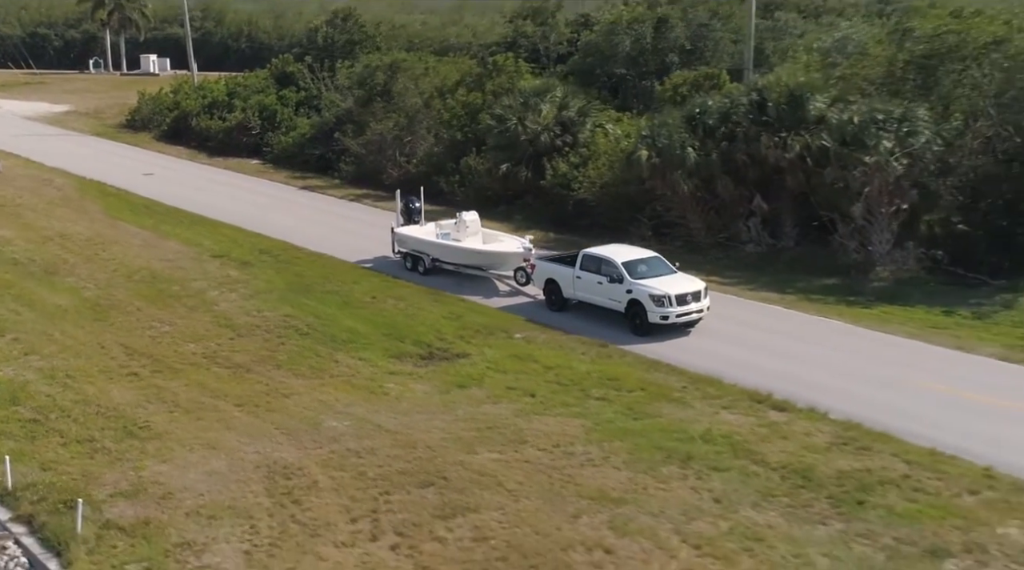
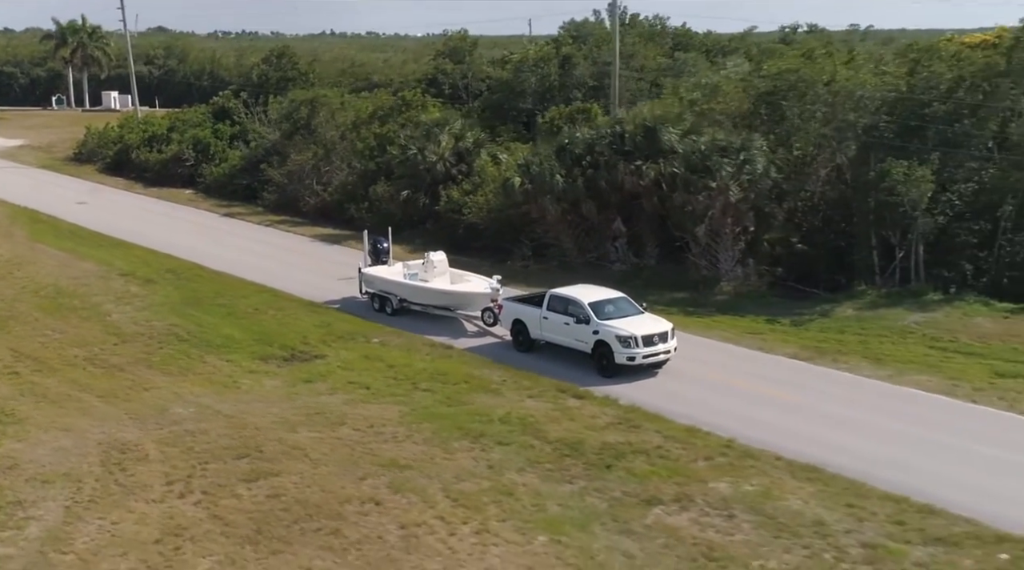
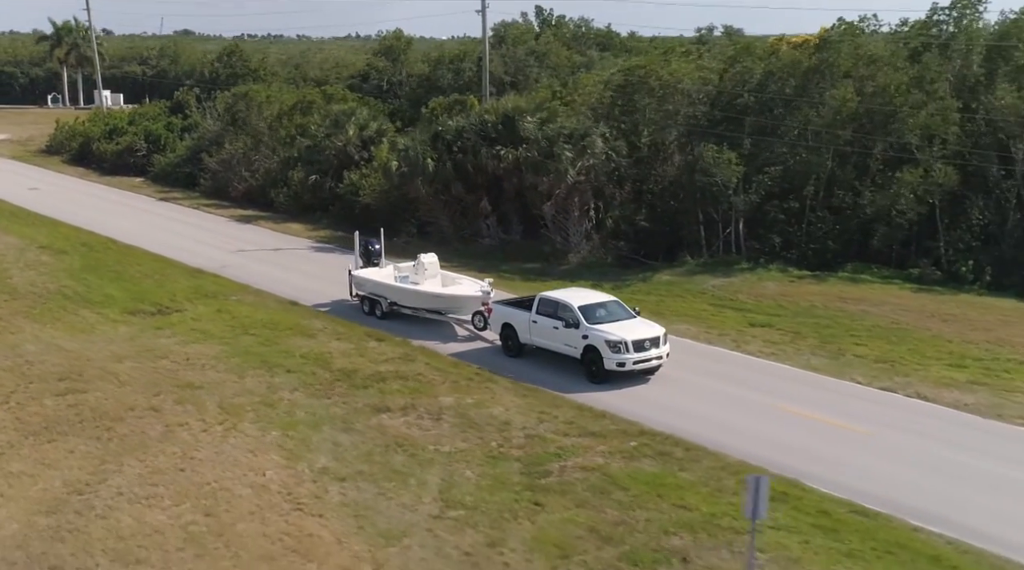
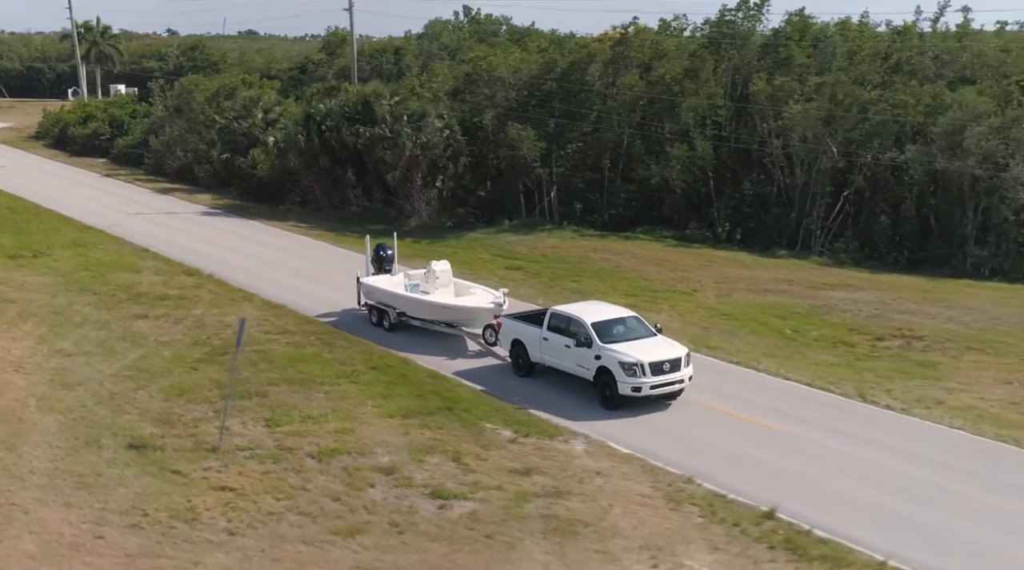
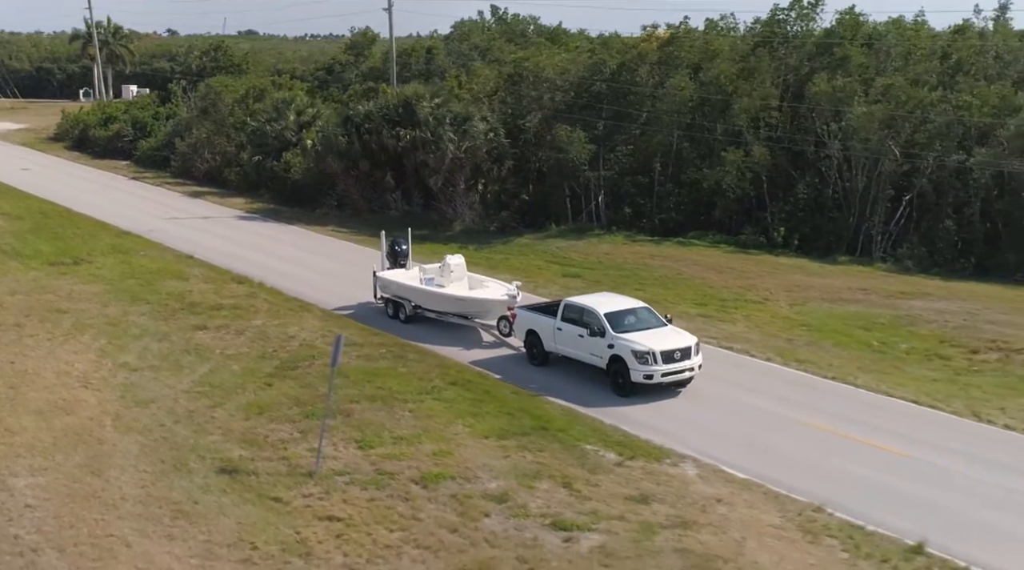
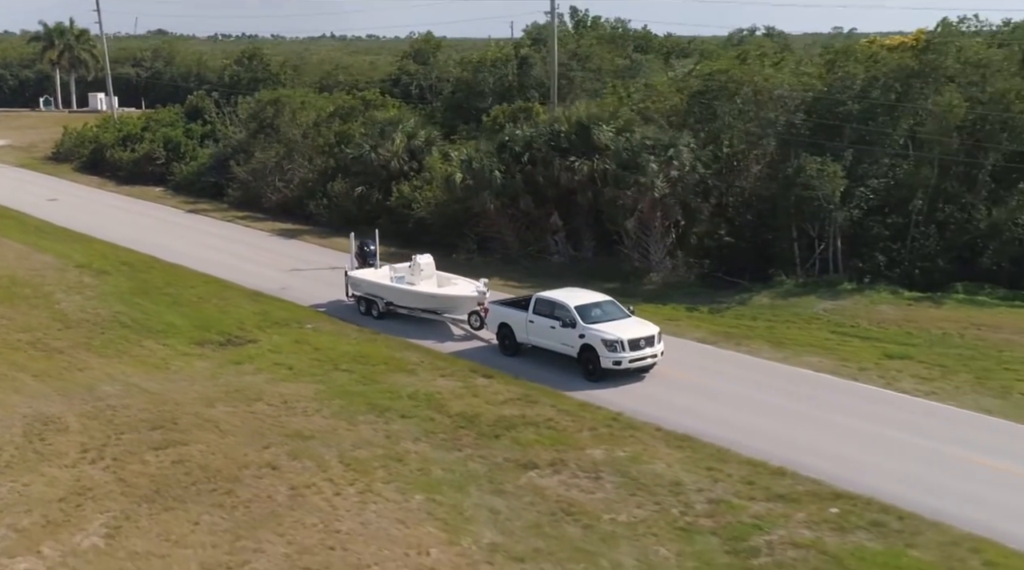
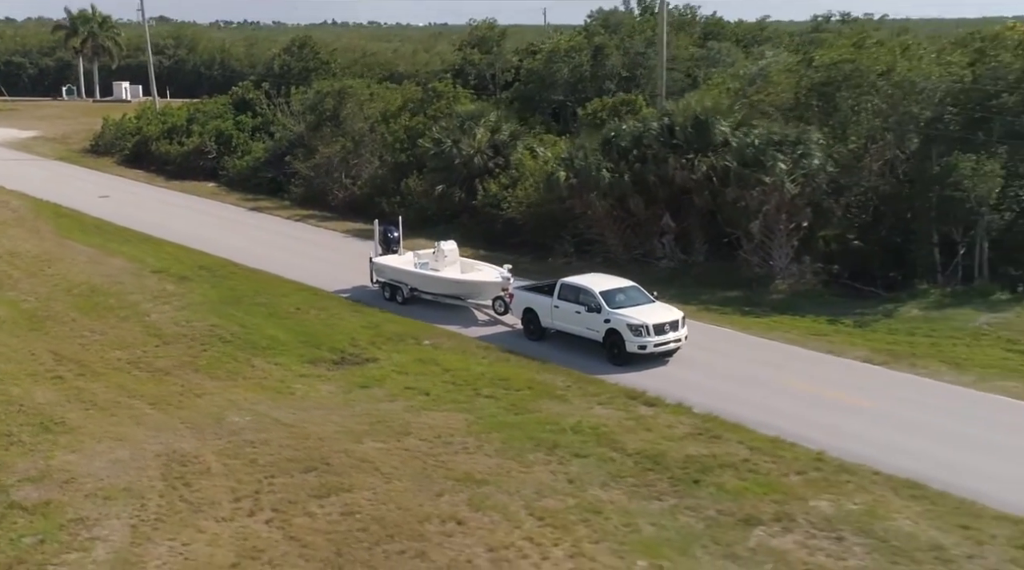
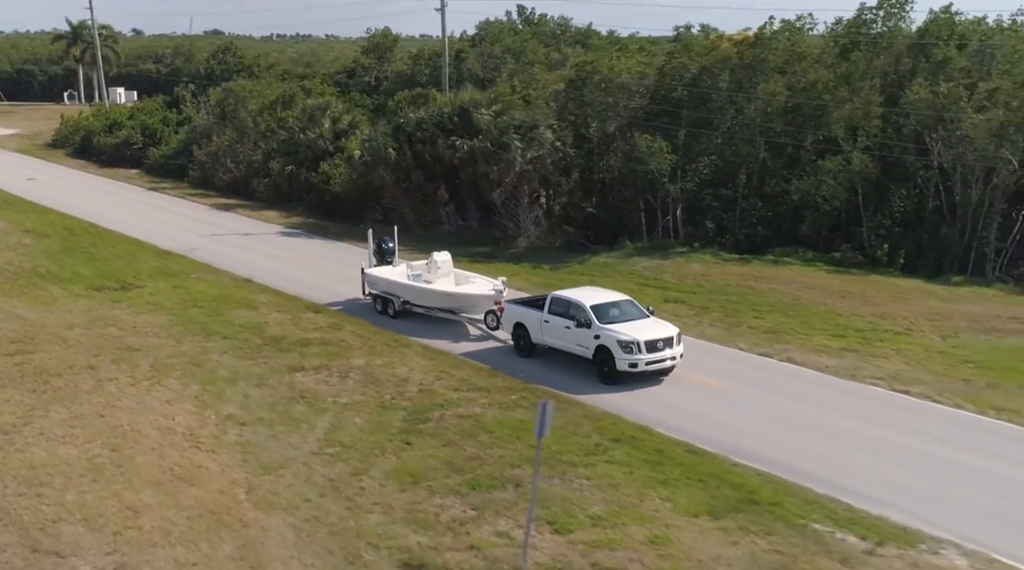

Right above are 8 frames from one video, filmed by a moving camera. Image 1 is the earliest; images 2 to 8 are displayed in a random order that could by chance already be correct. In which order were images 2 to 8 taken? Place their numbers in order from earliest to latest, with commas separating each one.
7, 2, 6, 3, 8, 5, 4
